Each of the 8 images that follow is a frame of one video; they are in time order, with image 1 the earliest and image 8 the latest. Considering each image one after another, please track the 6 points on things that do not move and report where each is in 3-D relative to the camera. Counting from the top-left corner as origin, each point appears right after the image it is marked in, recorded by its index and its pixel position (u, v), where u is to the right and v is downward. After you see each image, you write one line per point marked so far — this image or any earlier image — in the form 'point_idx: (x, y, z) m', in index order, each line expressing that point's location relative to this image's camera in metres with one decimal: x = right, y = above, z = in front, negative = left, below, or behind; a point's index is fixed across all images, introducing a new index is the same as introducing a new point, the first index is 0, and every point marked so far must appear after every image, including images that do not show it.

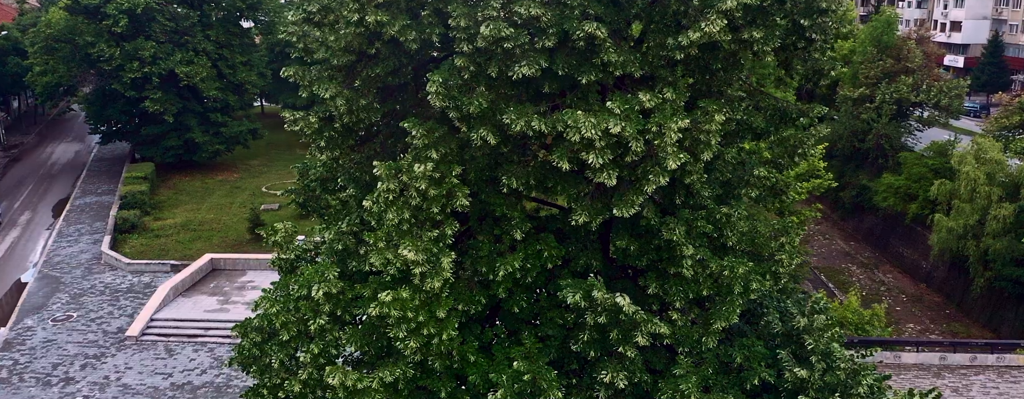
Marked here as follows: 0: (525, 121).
0: (+0.1, +0.7, +6.4) m
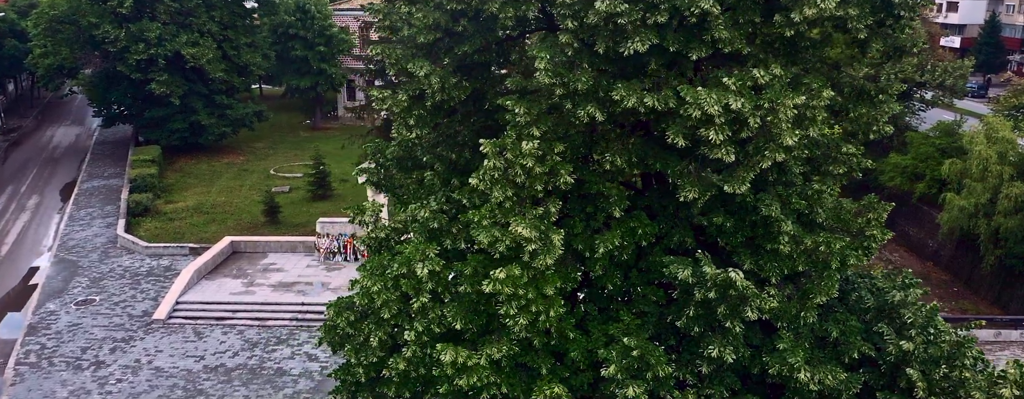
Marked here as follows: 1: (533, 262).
0: (+1.1, +0.9, +6.4) m
1: (+0.2, -0.5, +6.5) m
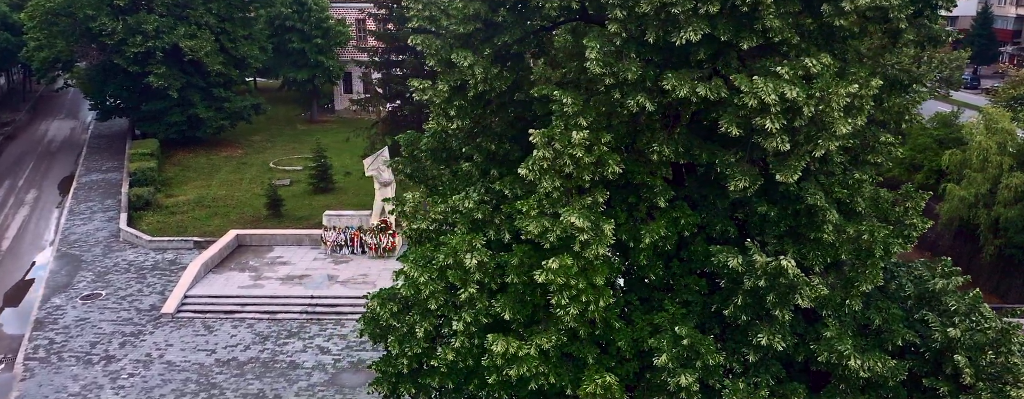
0: (+1.5, +1.0, +6.4) m
1: (+0.6, -0.5, +6.5) m
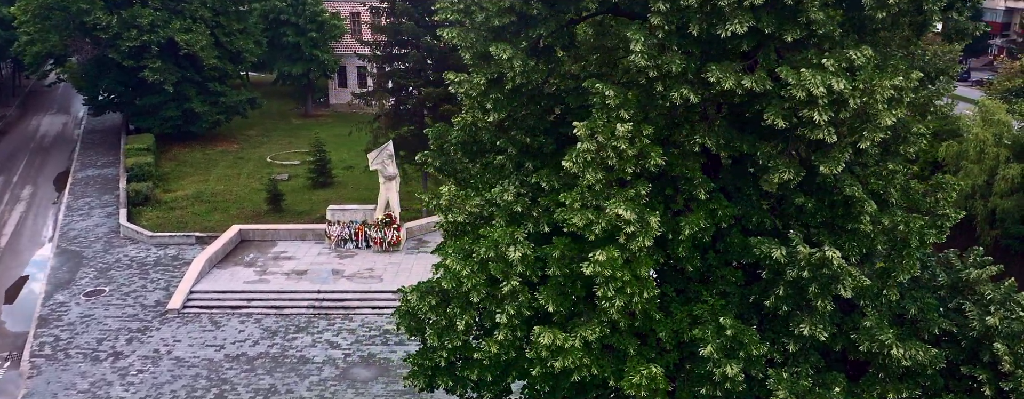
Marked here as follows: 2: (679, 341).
0: (+1.9, +1.0, +6.4) m
1: (+1.0, -0.4, +6.5) m
2: (+1.6, -1.3, +7.1) m
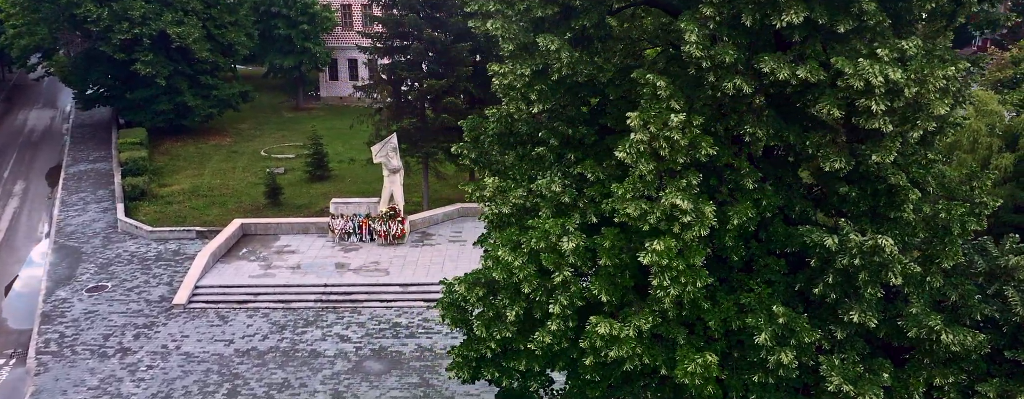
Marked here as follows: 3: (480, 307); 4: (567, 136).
0: (+2.4, +1.1, +6.5) m
1: (+1.5, -0.3, +6.6) m
2: (+2.1, -1.2, +7.2) m
3: (-0.3, -1.1, +7.5) m
4: (+0.6, +0.7, +8.1) m
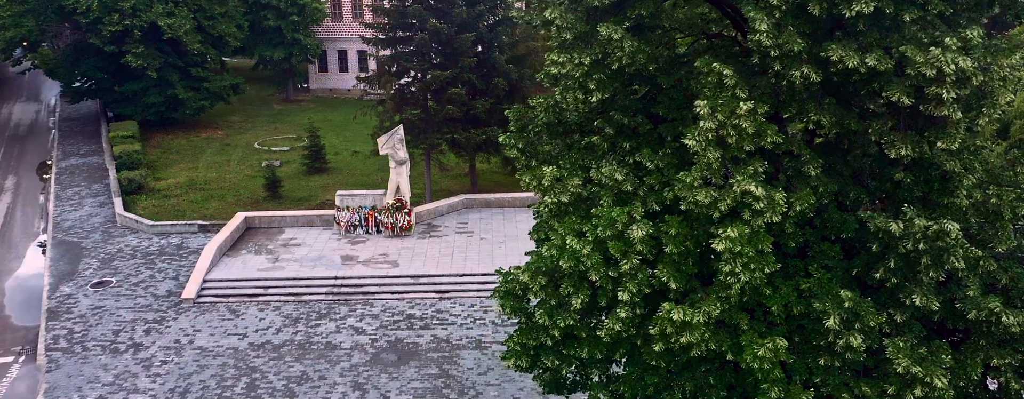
0: (+3.0, +1.2, +6.6) m
1: (+2.1, -0.2, +6.7) m
2: (+2.7, -1.1, +7.3) m
3: (+0.3, -1.0, +7.5) m
4: (+1.2, +0.8, +8.2) m
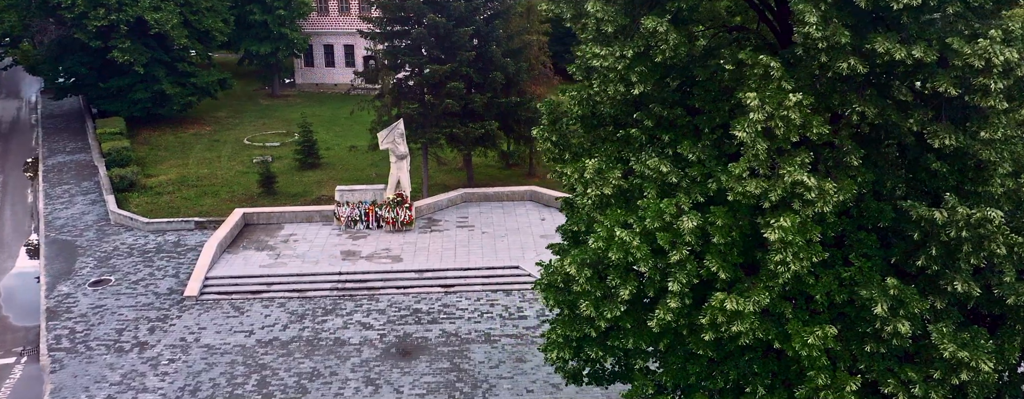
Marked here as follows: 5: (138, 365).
0: (+3.5, +1.3, +6.7) m
1: (+2.6, -0.1, +6.8) m
2: (+3.2, -1.0, +7.4) m
3: (+0.8, -0.9, +7.6) m
4: (+1.6, +0.9, +8.2) m
5: (-8.0, -3.5, +16.0) m
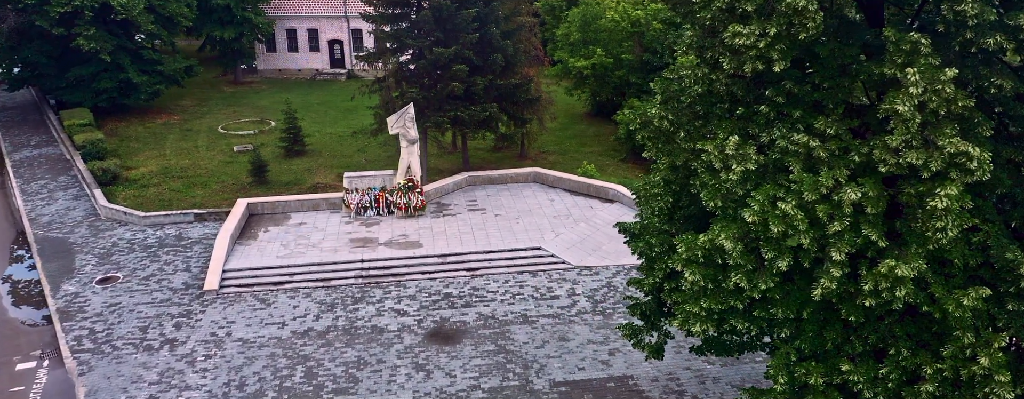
0: (+5.1, +1.6, +7.1) m
1: (+4.3, +0.2, +7.2) m
2: (+4.8, -0.7, +7.9) m
3: (+2.4, -0.6, +7.8) m
4: (+3.1, +1.2, +8.5) m
5: (-7.0, -3.4, +15.5) m
